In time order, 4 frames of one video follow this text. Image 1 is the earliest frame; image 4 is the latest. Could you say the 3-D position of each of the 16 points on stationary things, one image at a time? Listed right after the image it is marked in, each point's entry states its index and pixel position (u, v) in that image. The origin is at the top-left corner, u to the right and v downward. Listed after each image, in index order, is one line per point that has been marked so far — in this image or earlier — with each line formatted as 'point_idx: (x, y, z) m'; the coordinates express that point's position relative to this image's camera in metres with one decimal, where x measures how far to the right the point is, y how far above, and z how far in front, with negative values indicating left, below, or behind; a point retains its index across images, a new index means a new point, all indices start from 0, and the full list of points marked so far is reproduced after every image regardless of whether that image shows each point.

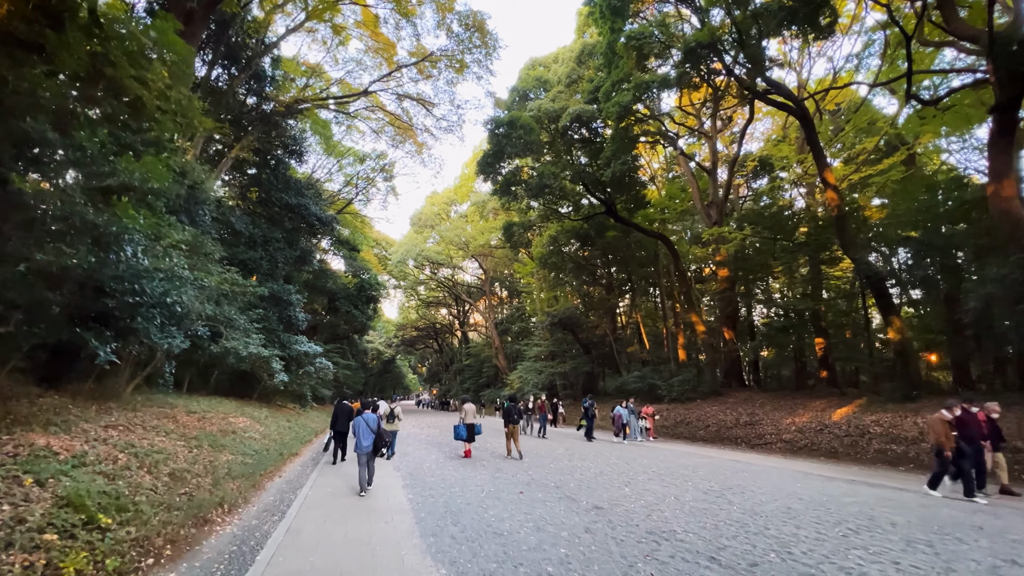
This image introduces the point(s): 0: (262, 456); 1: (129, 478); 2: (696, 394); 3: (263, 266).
0: (-4.0, -2.7, +8.3) m
1: (-3.4, -1.7, +4.6) m
2: (+7.0, -4.0, +19.6) m
3: (-7.9, +0.7, +16.6) m
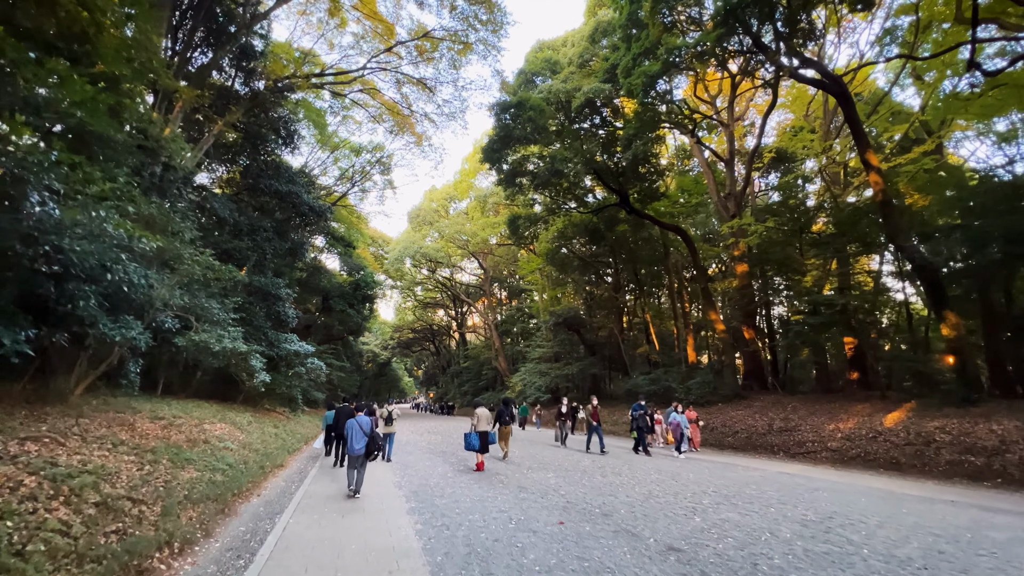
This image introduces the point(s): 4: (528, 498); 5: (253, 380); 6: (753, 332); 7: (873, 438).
0: (-3.7, -2.4, +7.0) m
1: (-3.1, -1.4, +3.3) m
2: (+7.2, -3.9, +18.3) m
3: (-7.6, +0.9, +15.2) m
4: (+0.2, -2.4, +5.9) m
5: (-5.6, -2.0, +11.2) m
6: (+9.1, -1.7, +19.6) m
7: (+7.1, -3.0, +10.3) m
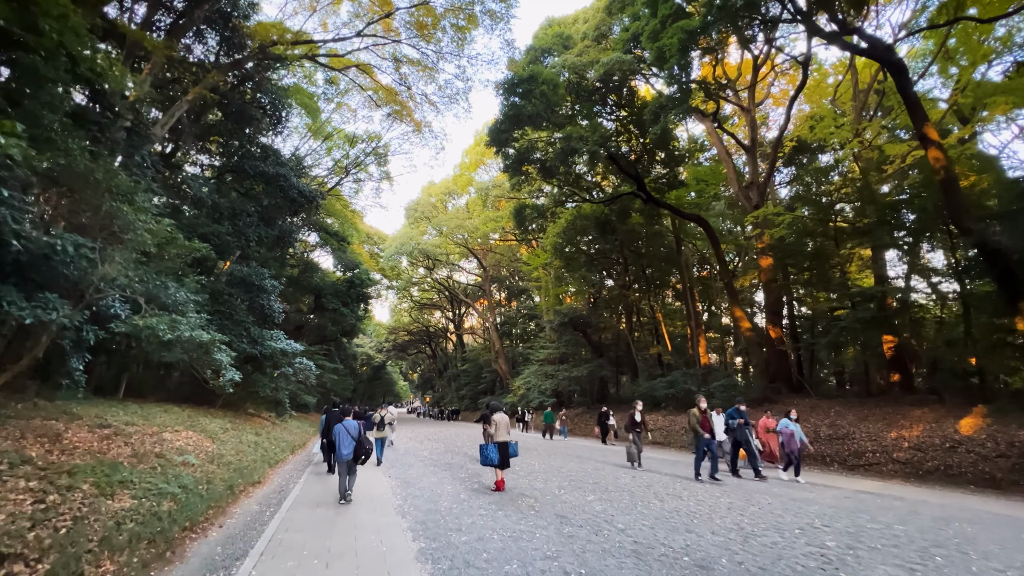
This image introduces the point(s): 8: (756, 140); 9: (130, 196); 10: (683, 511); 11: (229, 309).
0: (-3.3, -2.1, +5.4) m
1: (-2.7, -1.1, +1.8) m
2: (+7.5, -3.7, +16.9) m
3: (-7.4, +1.2, +13.7) m
4: (+0.5, -2.1, +4.4) m
5: (-5.3, -1.7, +9.7) m
6: (+9.3, -1.5, +18.2) m
7: (+7.5, -2.7, +8.8) m
8: (+9.2, +5.6, +19.6) m
9: (-4.9, +1.2, +6.7) m
10: (+1.7, -2.2, +5.1) m
11: (-7.3, -0.6, +13.5) m
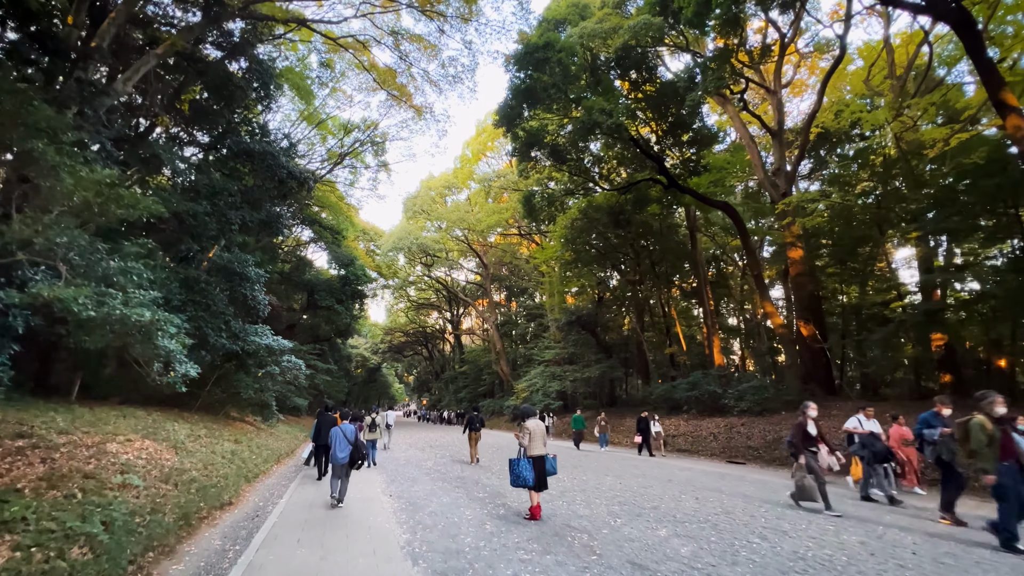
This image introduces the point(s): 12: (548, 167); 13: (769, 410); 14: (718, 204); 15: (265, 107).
0: (-2.9, -1.8, +3.9) m
1: (-2.2, -0.8, +0.3) m
2: (+7.8, -3.5, +15.5) m
3: (-7.0, +1.4, +12.1) m
4: (+1.0, -1.8, +2.9) m
5: (-4.9, -1.4, +8.2) m
6: (+9.6, -1.3, +16.8) m
7: (+7.8, -2.5, +7.4) m
8: (+9.5, +5.8, +18.3) m
9: (-4.5, +1.5, +5.2) m
10: (+2.1, -1.9, +3.7) m
11: (-7.0, -0.3, +11.9) m
12: (+1.4, +4.3, +18.6) m
13: (+7.6, -3.6, +15.4) m
14: (+6.7, +2.8, +17.1) m
15: (-6.9, +5.1, +14.5) m
